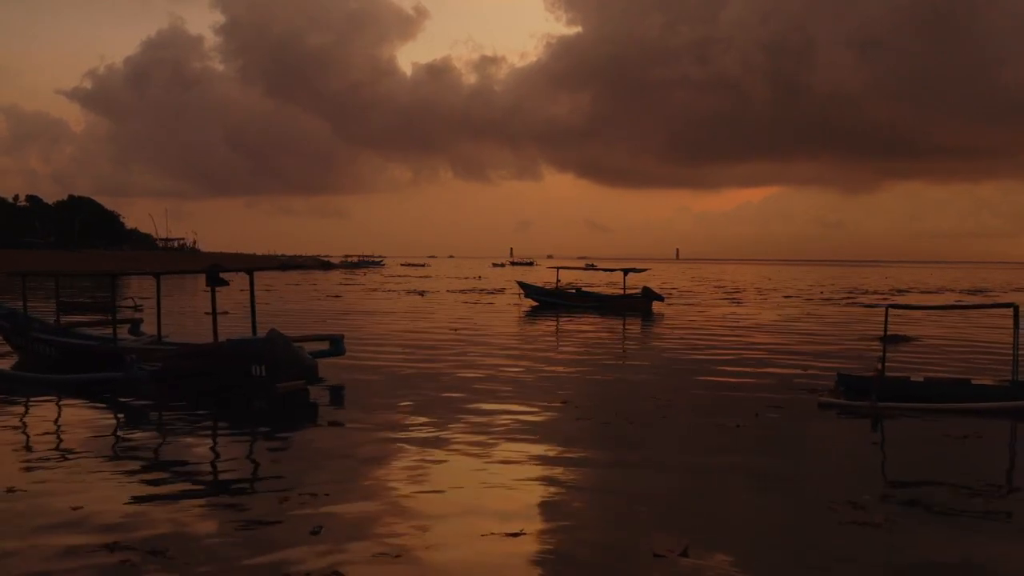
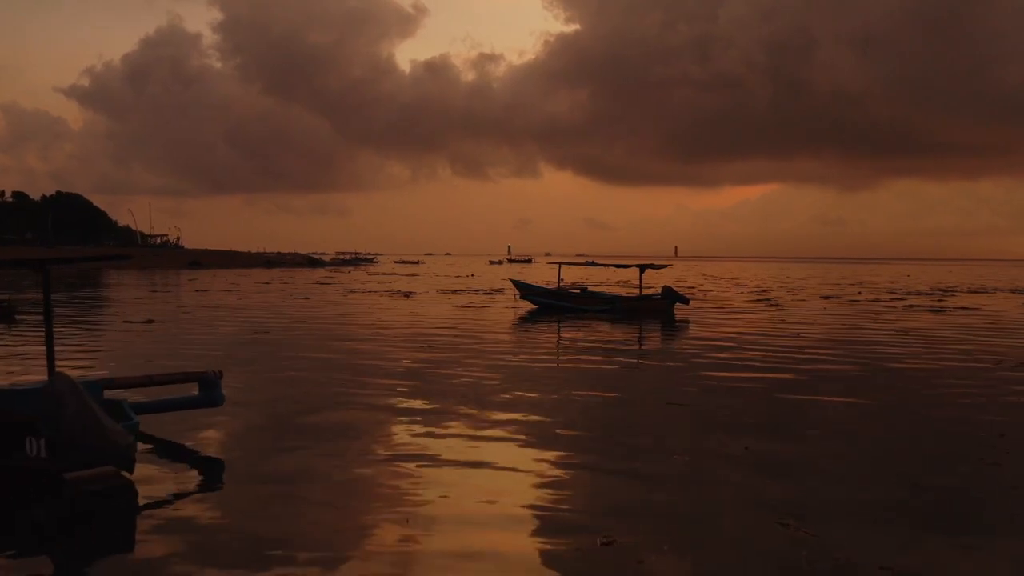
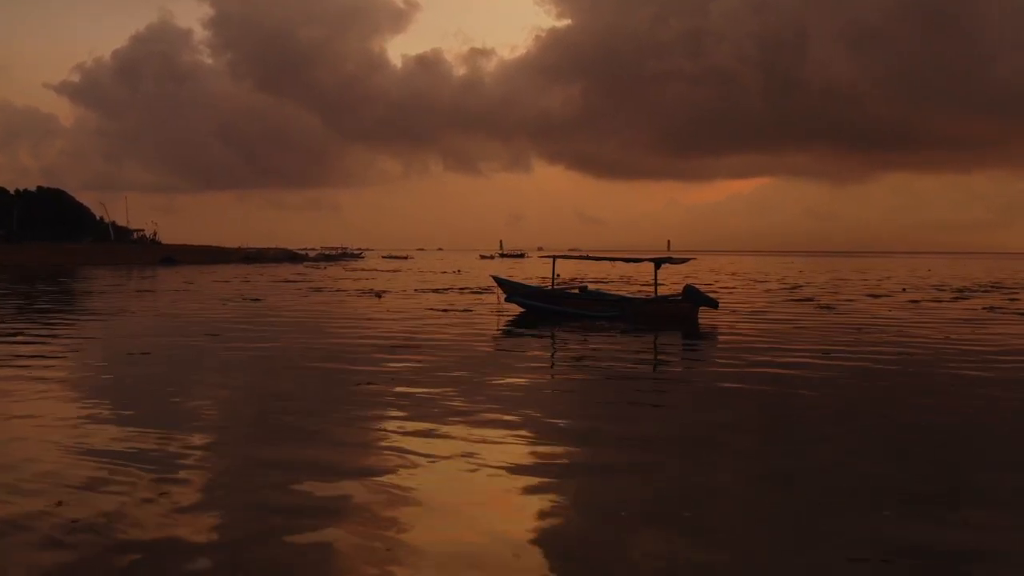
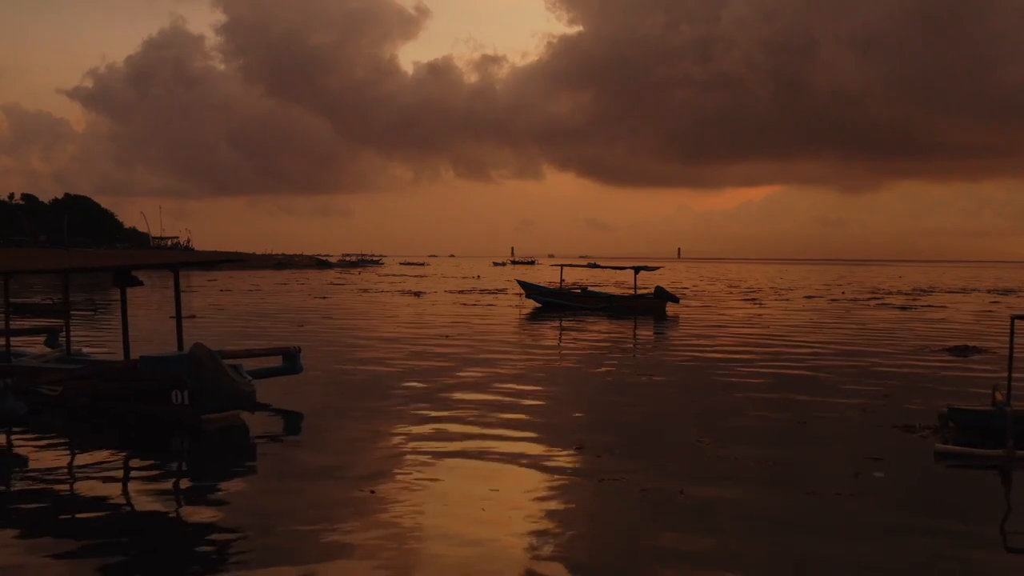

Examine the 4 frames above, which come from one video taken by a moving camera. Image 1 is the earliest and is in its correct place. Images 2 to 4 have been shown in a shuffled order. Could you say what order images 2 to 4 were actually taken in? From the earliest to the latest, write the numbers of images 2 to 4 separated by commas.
4, 2, 3
